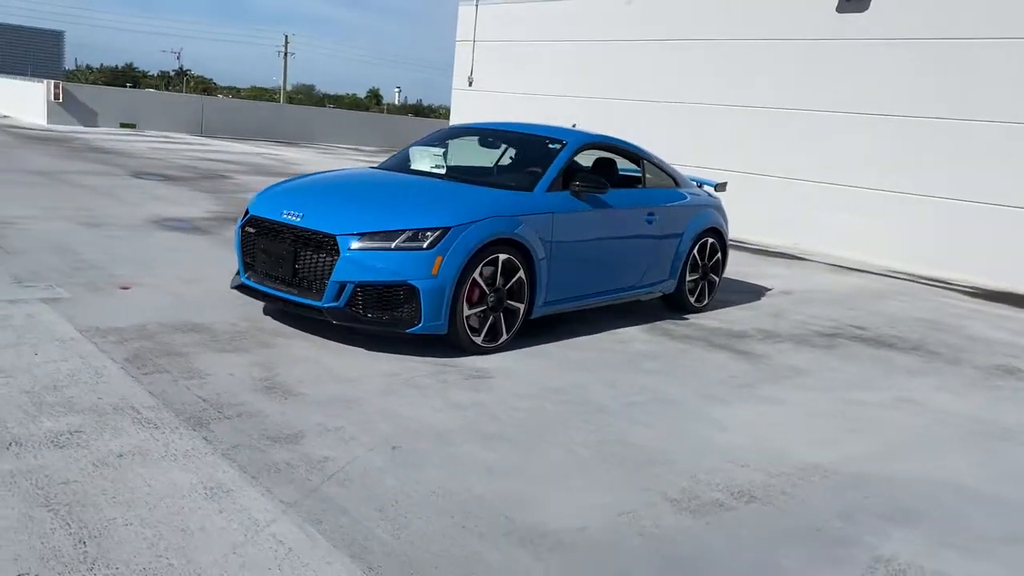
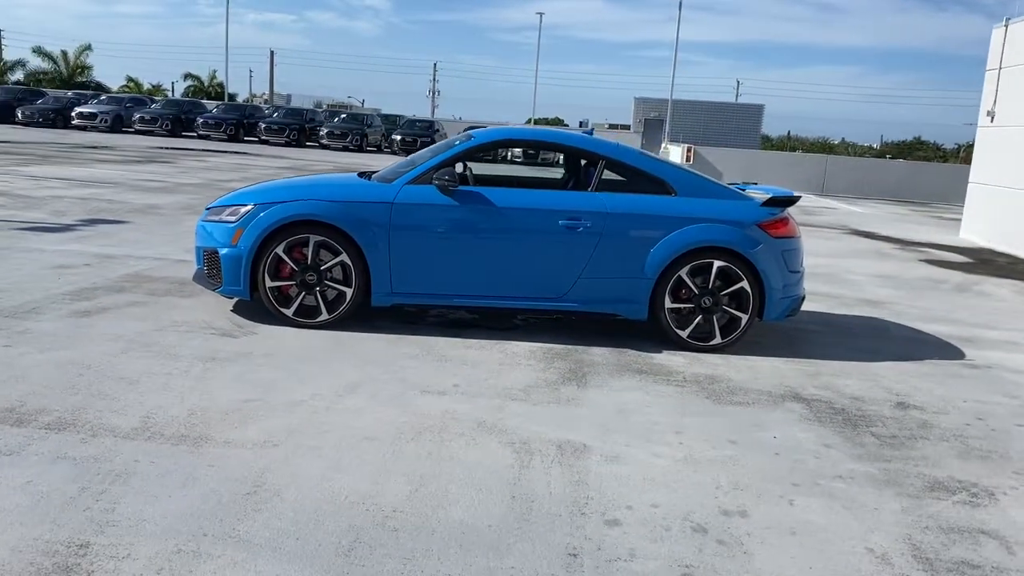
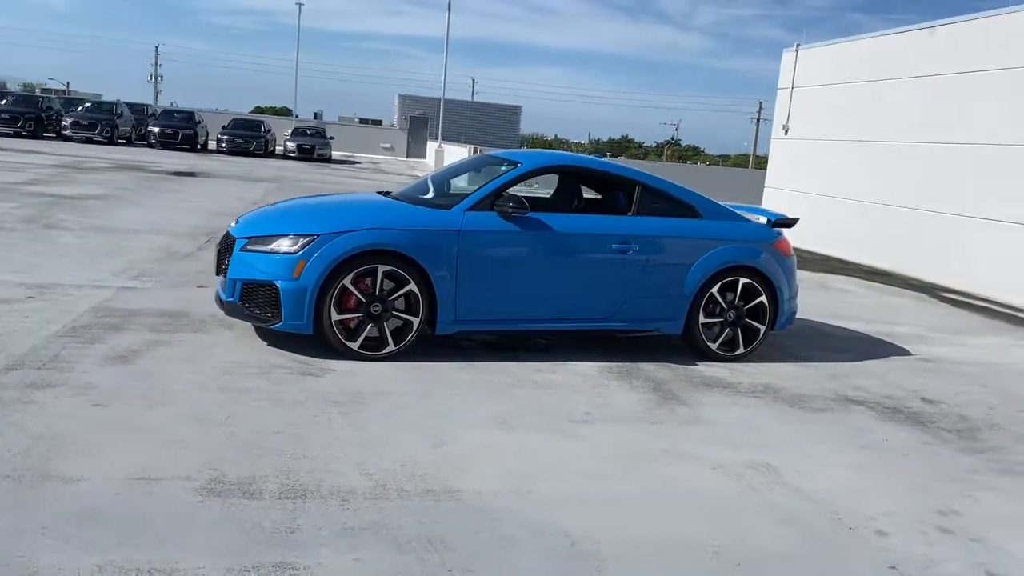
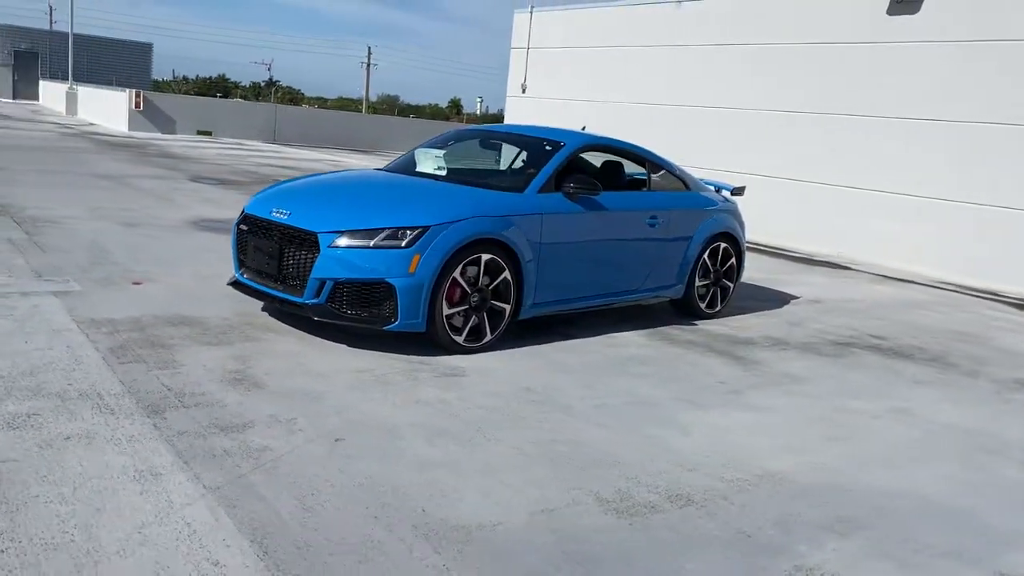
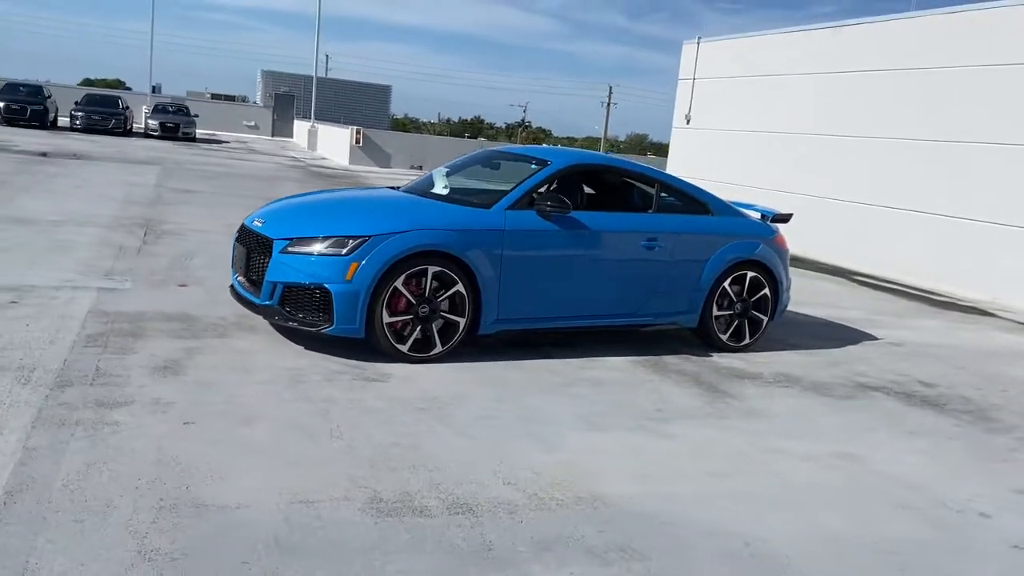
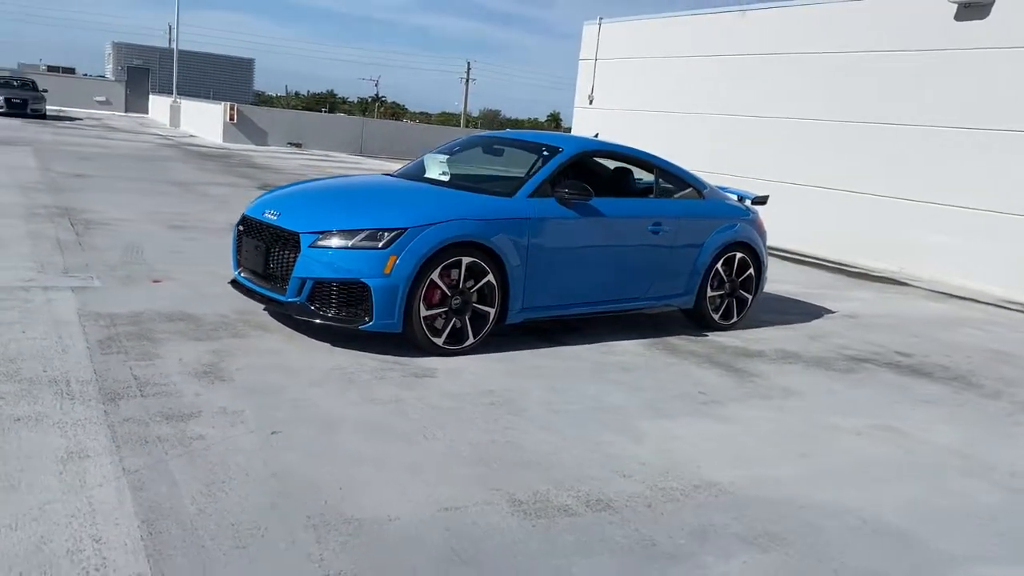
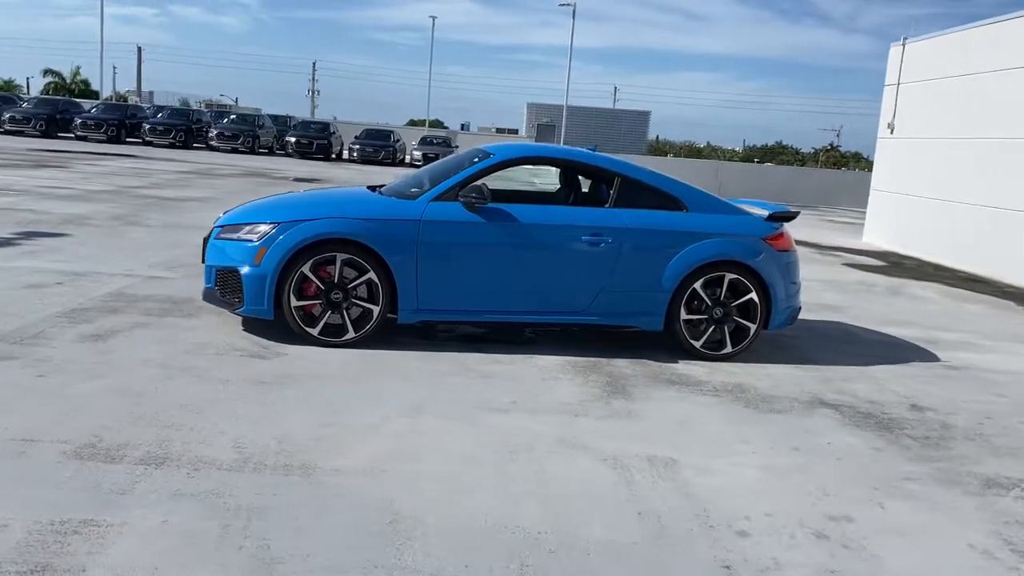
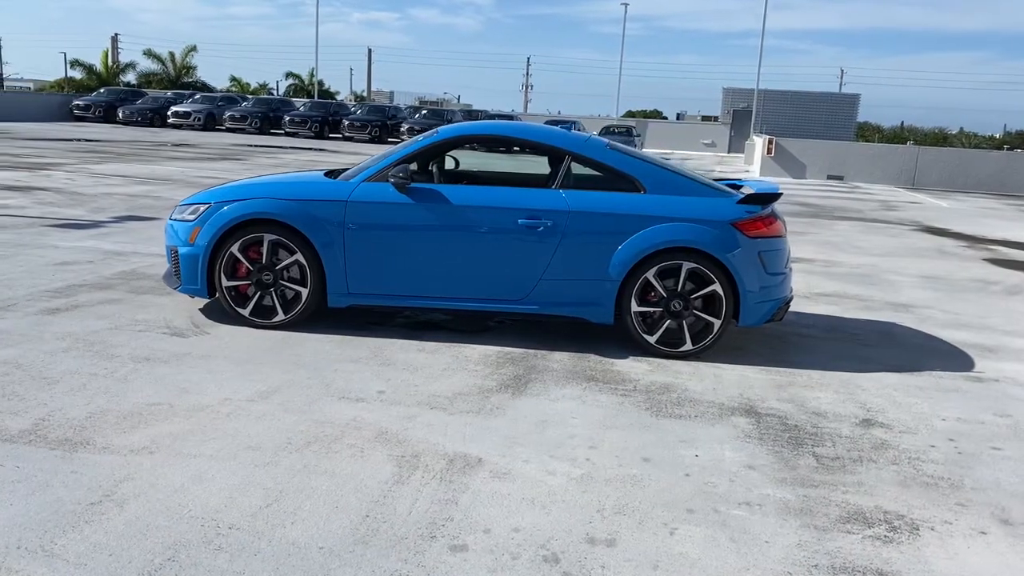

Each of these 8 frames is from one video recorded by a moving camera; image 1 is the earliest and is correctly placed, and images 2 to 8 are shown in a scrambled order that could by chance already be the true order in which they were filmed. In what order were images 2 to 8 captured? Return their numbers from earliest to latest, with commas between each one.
4, 6, 5, 3, 7, 2, 8
